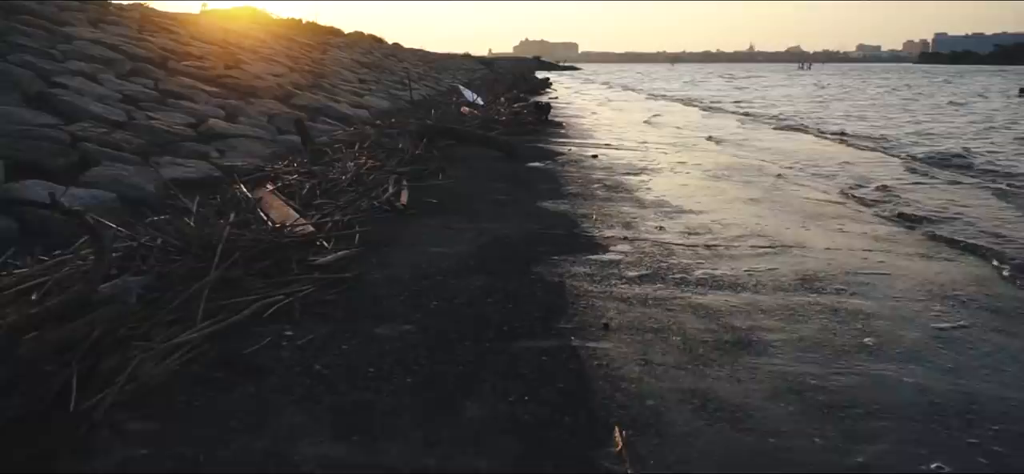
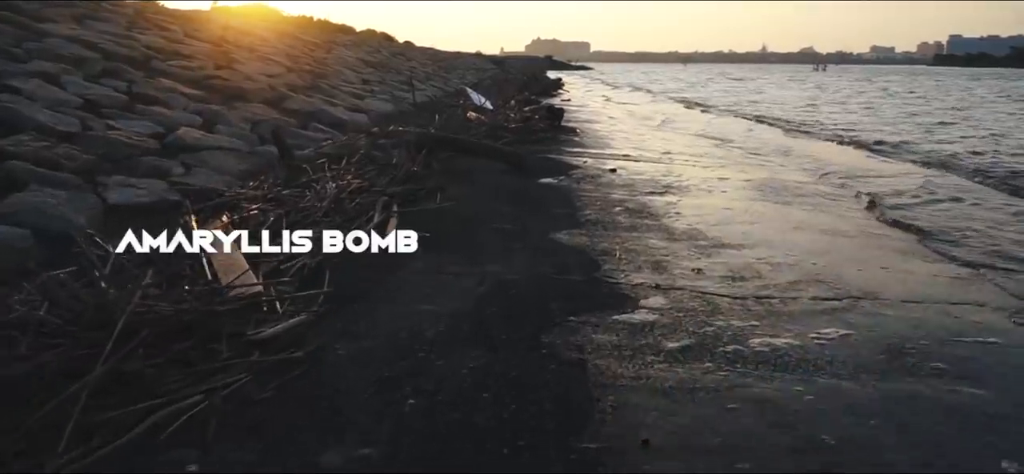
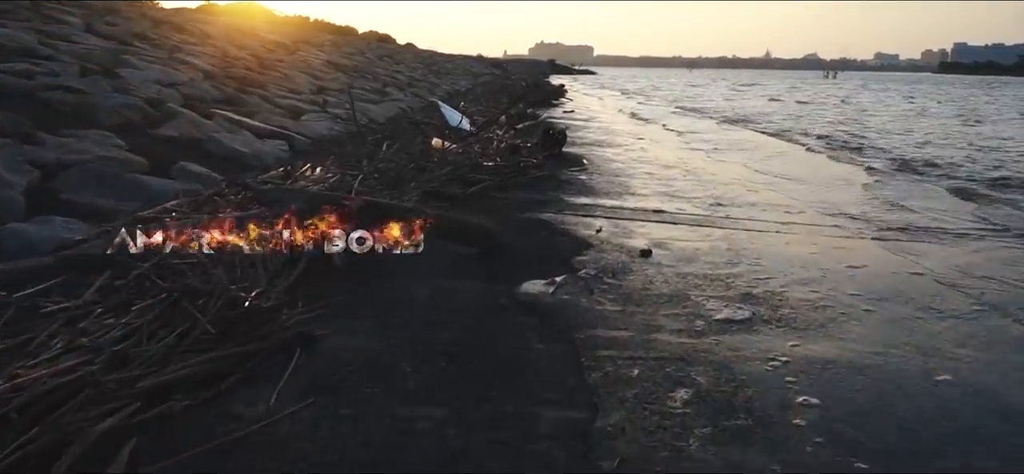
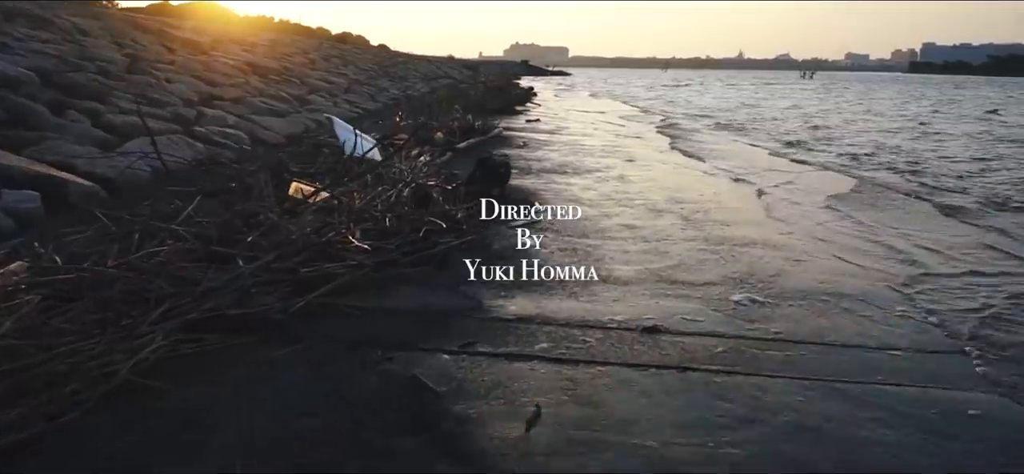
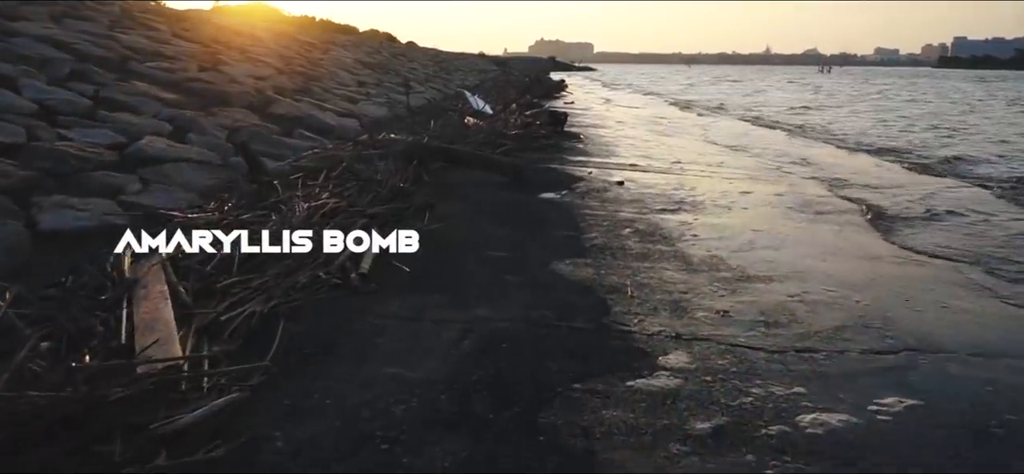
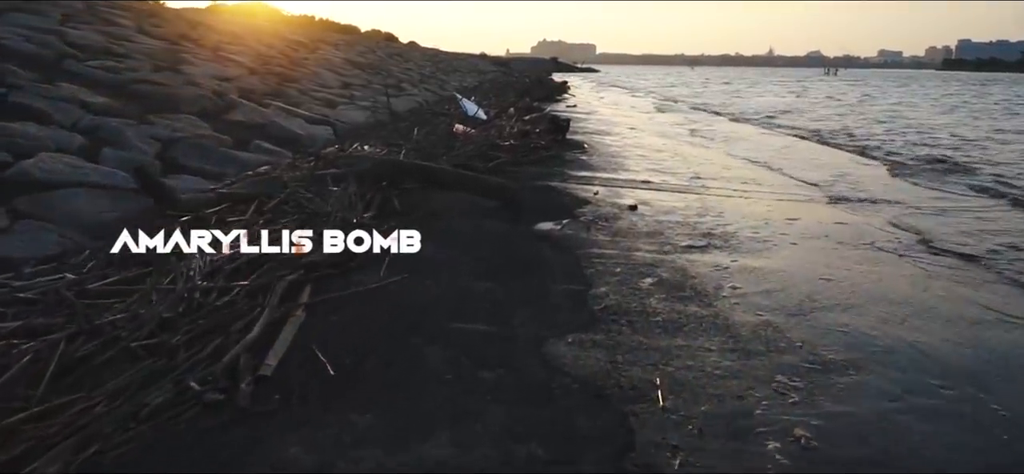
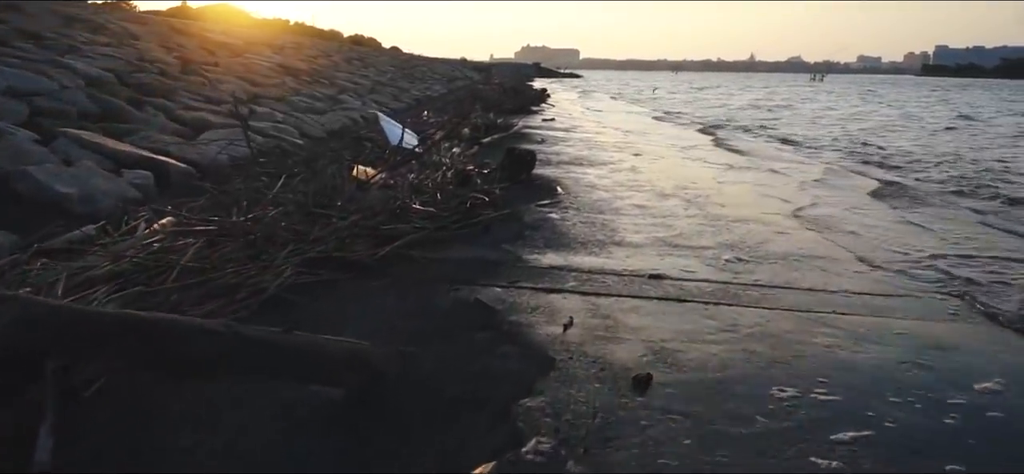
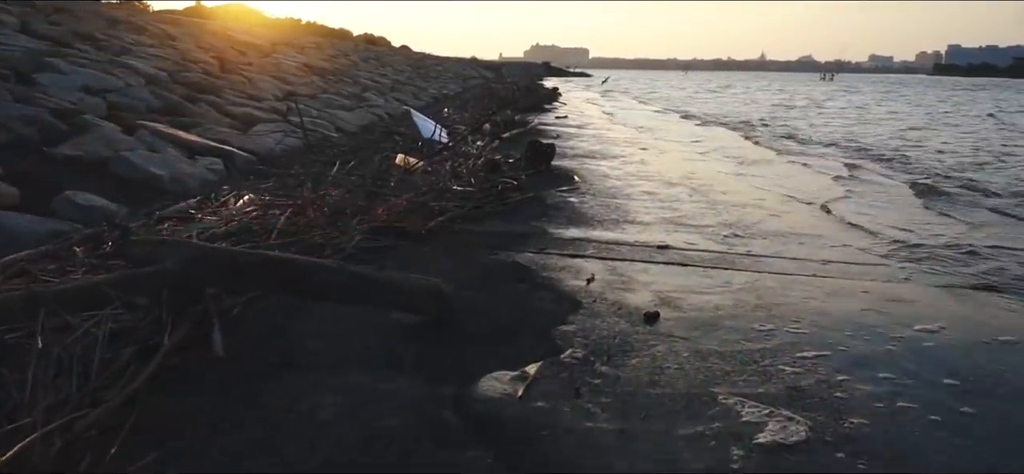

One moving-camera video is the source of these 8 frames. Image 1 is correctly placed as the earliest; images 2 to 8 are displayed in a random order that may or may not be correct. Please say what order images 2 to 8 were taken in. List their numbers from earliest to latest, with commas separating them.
2, 5, 6, 3, 8, 7, 4
